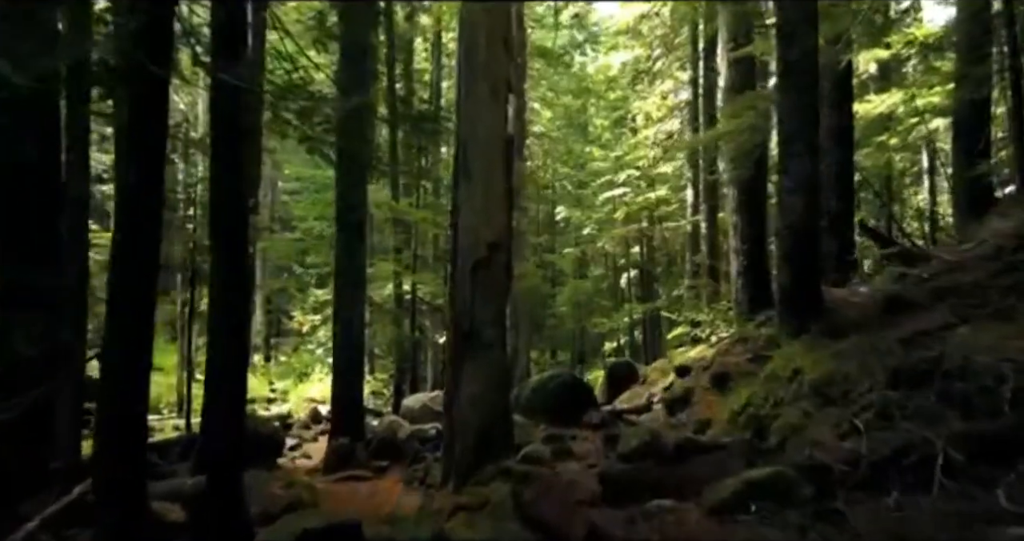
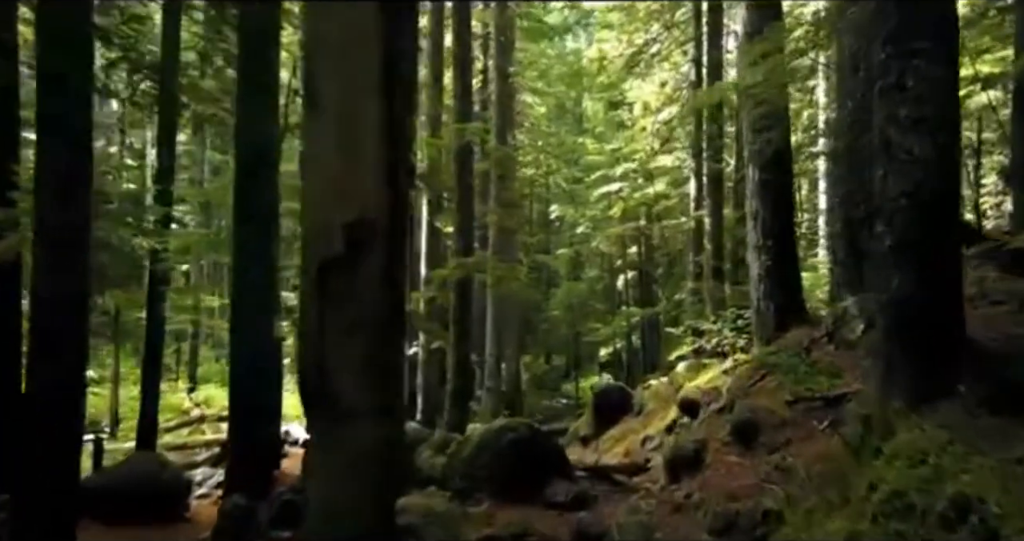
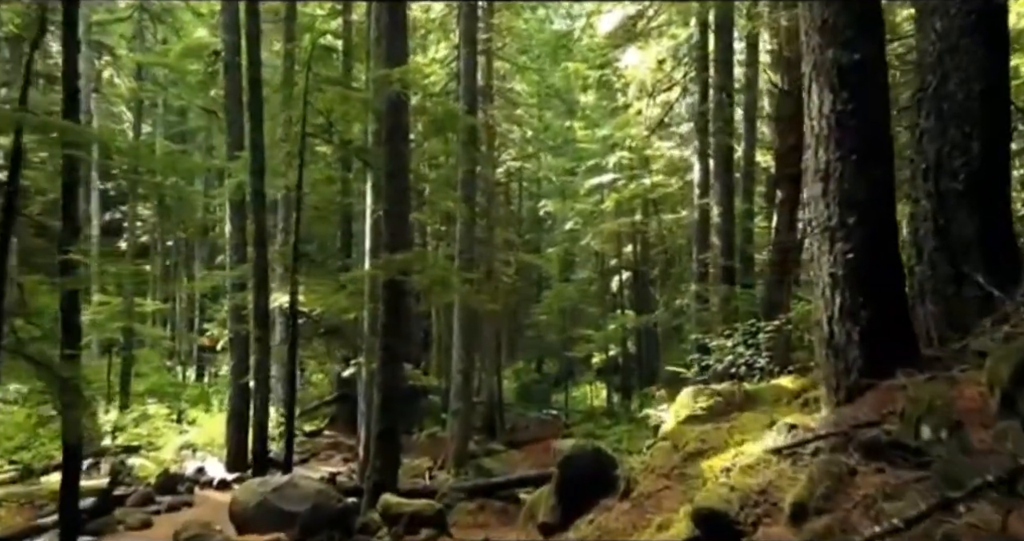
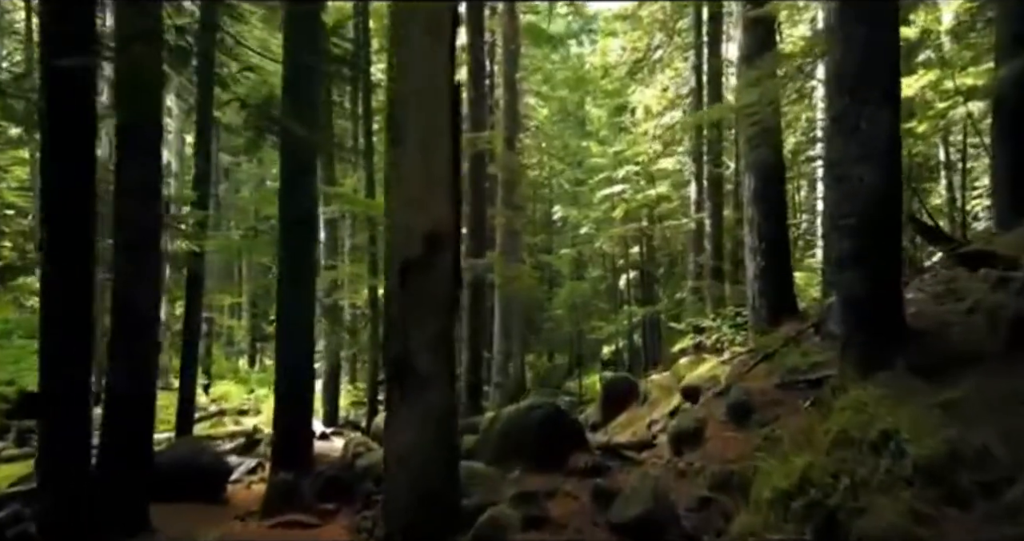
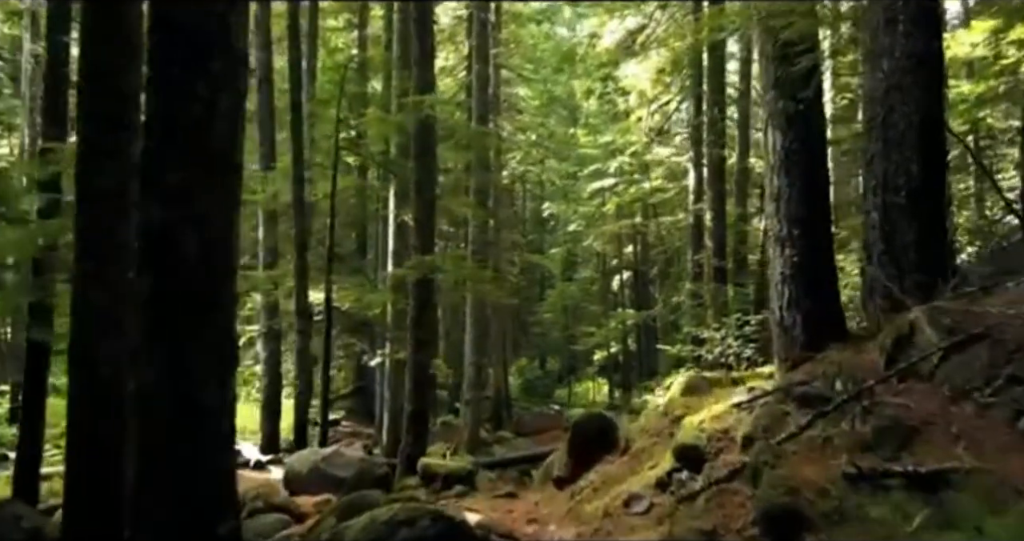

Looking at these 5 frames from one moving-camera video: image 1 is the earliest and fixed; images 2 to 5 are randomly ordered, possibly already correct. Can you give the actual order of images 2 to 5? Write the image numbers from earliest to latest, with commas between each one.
4, 2, 5, 3
